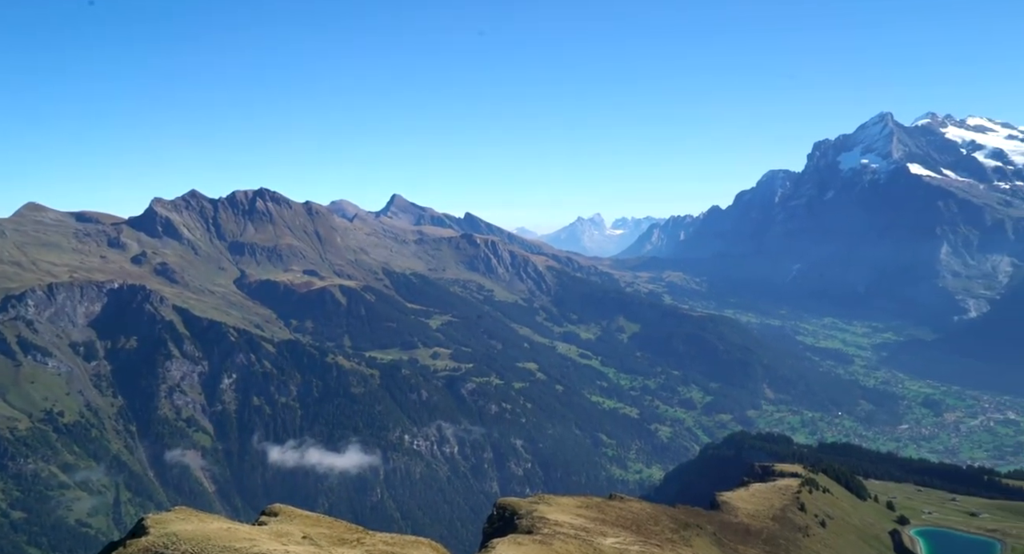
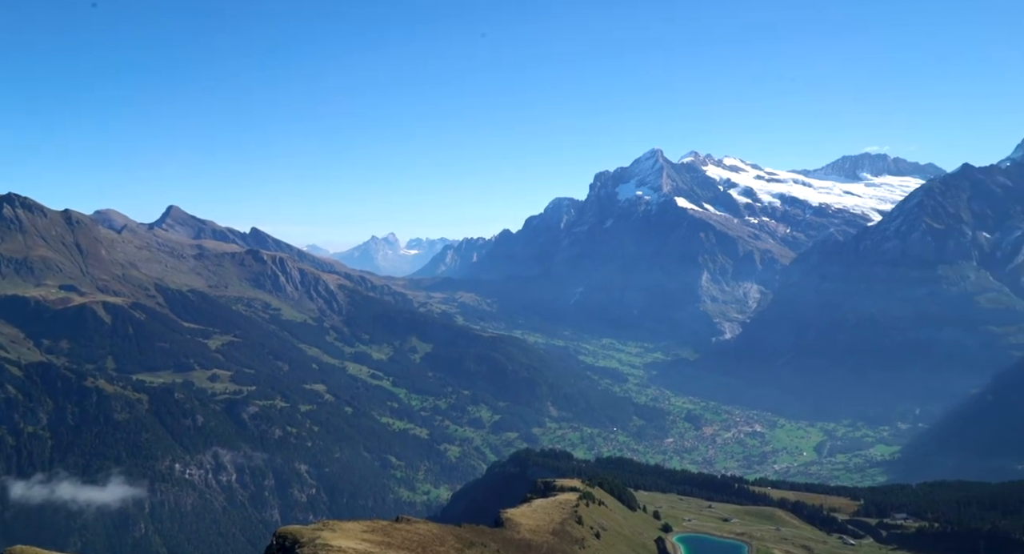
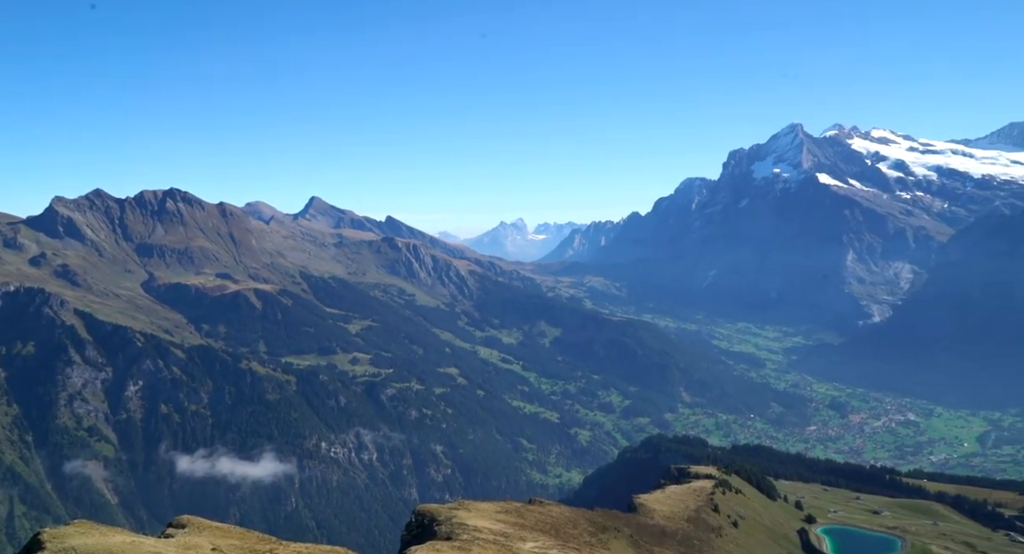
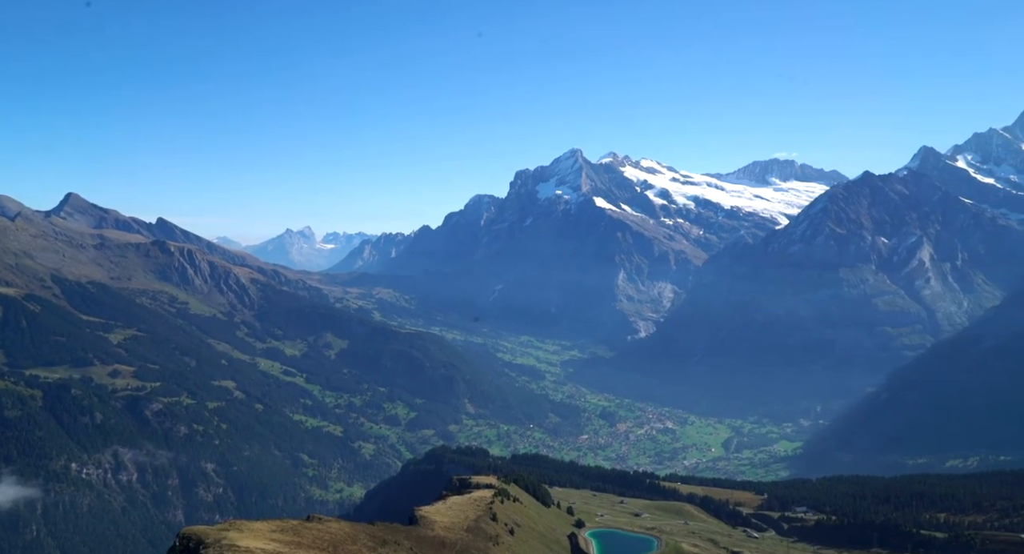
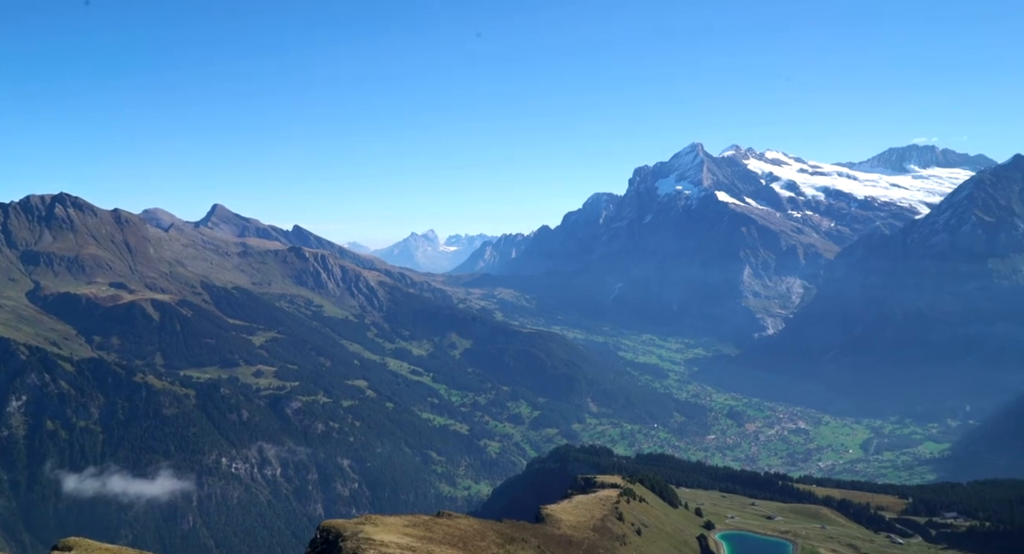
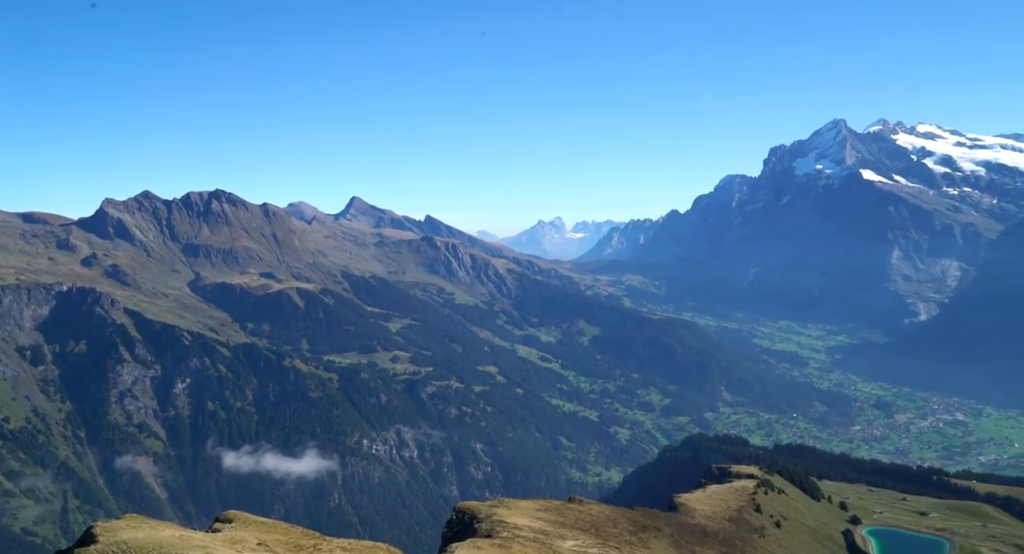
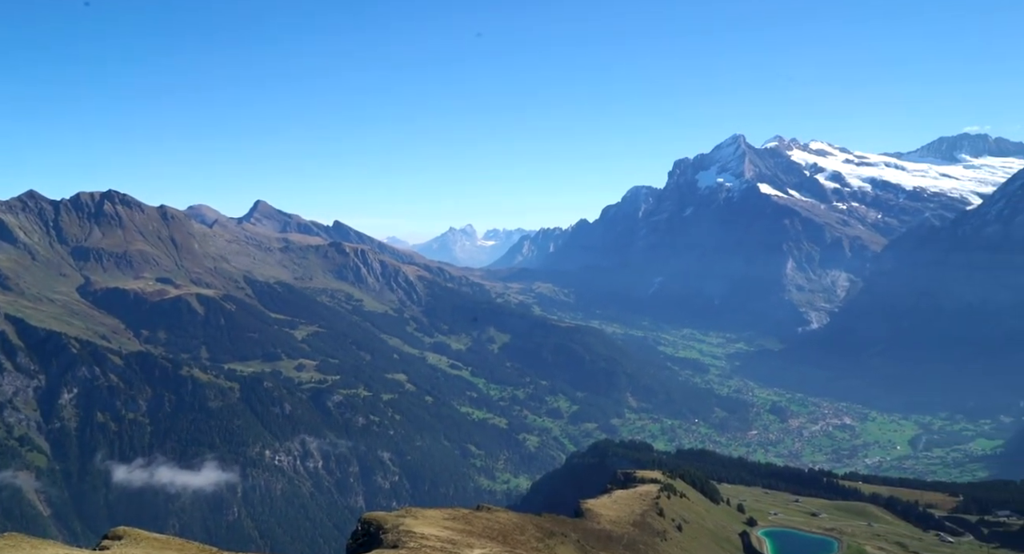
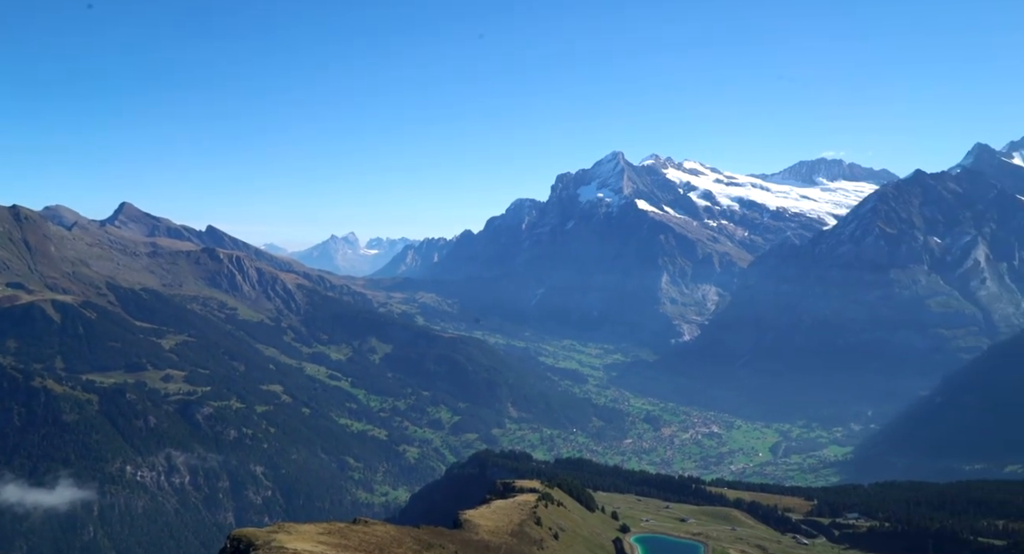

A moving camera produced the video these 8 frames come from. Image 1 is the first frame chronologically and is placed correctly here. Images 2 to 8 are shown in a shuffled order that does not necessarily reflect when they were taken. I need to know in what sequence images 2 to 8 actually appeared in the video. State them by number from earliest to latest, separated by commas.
6, 3, 7, 5, 2, 8, 4
